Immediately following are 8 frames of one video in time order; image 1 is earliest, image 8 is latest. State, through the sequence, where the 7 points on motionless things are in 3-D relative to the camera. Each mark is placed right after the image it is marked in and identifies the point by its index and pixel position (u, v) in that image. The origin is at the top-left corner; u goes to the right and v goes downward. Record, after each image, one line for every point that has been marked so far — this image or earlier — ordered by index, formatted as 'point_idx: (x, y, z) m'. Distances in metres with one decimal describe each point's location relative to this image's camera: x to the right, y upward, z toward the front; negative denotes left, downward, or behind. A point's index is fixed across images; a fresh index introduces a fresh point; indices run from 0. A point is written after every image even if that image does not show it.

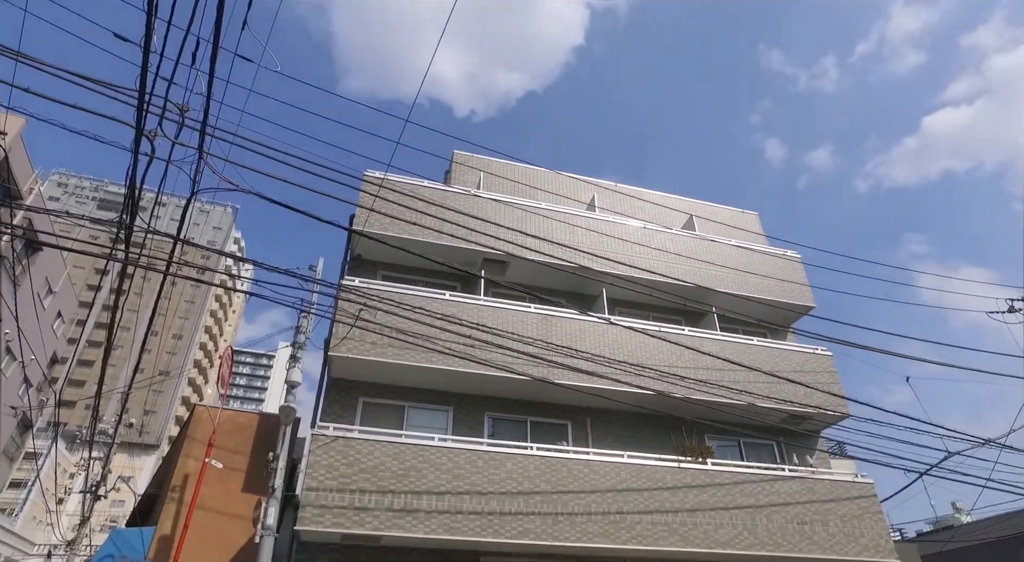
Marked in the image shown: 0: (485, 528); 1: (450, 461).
0: (-0.5, -4.1, +10.7) m
1: (-1.1, -3.1, +11.1) m
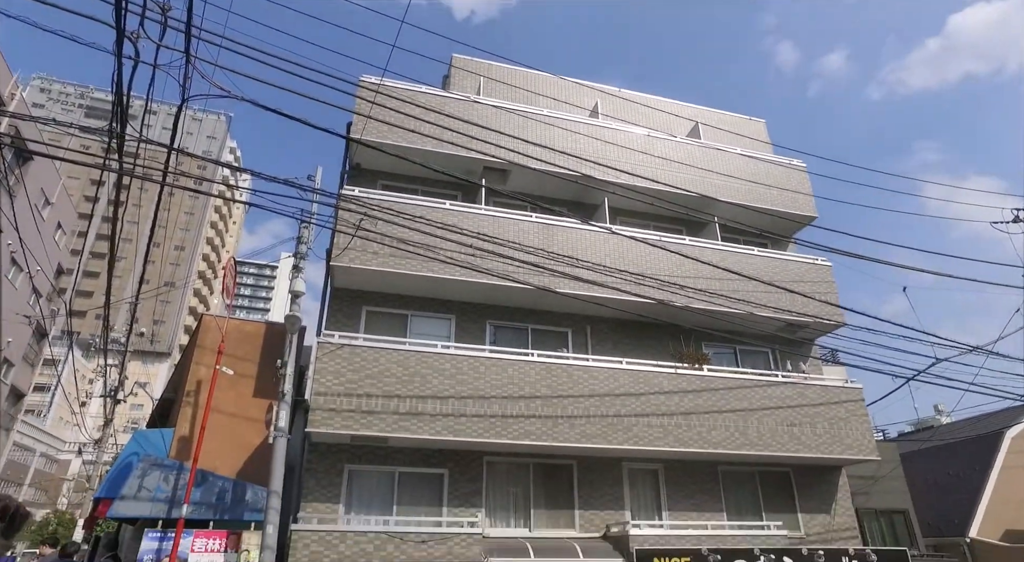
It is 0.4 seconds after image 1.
0: (-0.4, -2.6, +11.1) m
1: (-1.1, -1.5, +11.4) m
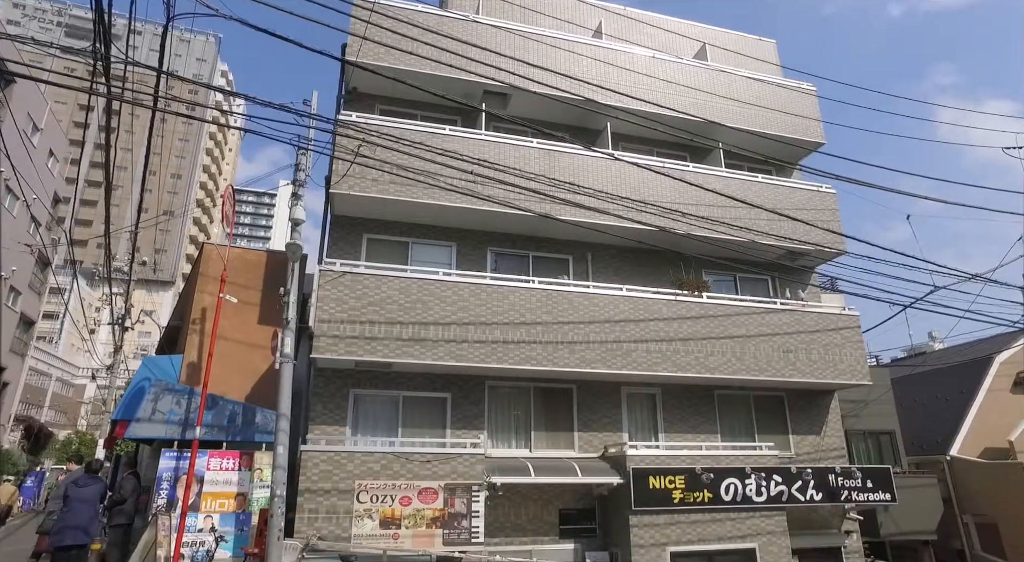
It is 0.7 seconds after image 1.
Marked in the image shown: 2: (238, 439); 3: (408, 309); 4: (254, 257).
0: (-0.4, -1.3, +11.4) m
1: (-1.0, -0.2, +11.5) m
2: (-4.6, -2.7, +10.7) m
3: (-1.8, -0.5, +11.2) m
4: (-4.9, +0.5, +12.2) m
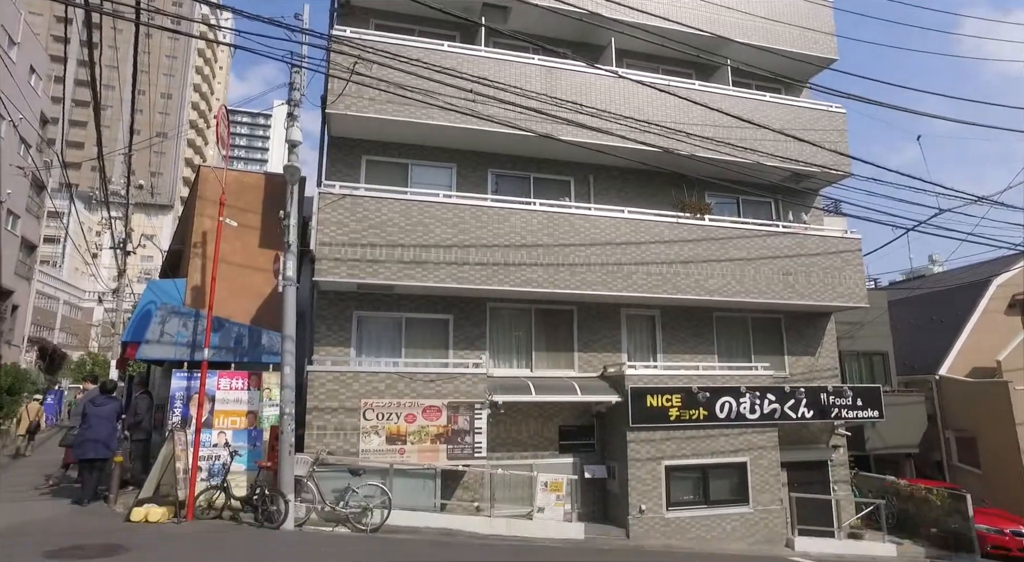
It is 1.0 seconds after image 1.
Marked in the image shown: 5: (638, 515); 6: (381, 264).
0: (-0.4, +0.1, +11.4) m
1: (-1.0, +1.2, +11.4) m
2: (-4.6, -1.4, +11.0) m
3: (-1.8, +0.9, +11.2) m
4: (-4.9, +1.9, +12.0) m
5: (+2.2, -4.2, +11.3) m
6: (-2.2, +0.3, +10.9) m
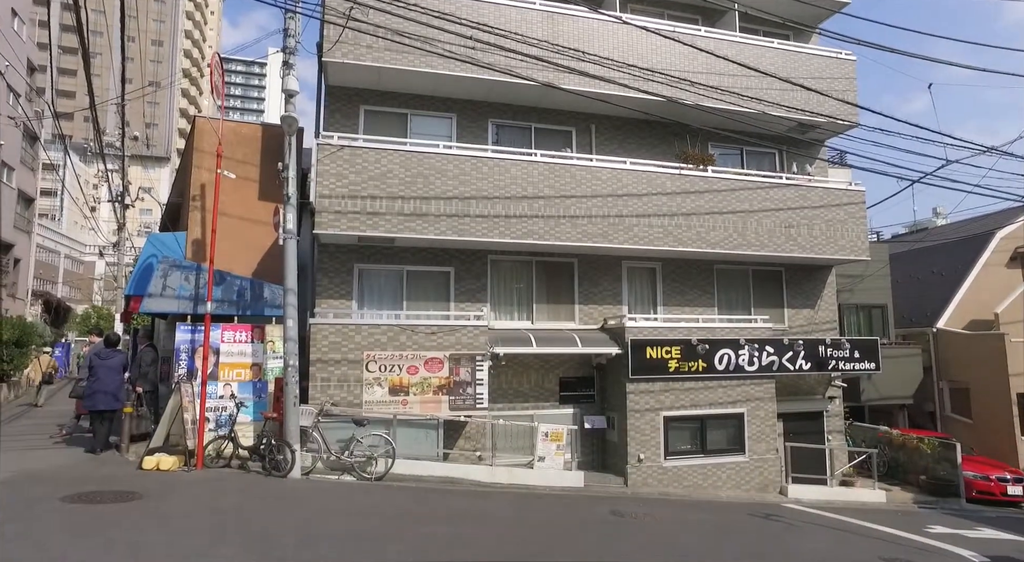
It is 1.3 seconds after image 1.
0: (-0.4, +0.9, +11.4) m
1: (-1.0, +2.0, +11.3) m
2: (-4.6, -0.5, +11.0) m
3: (-1.8, +1.7, +11.0) m
4: (-4.9, +2.8, +11.8) m
5: (+2.3, -3.3, +11.5) m
6: (-2.2, +1.1, +10.8) m
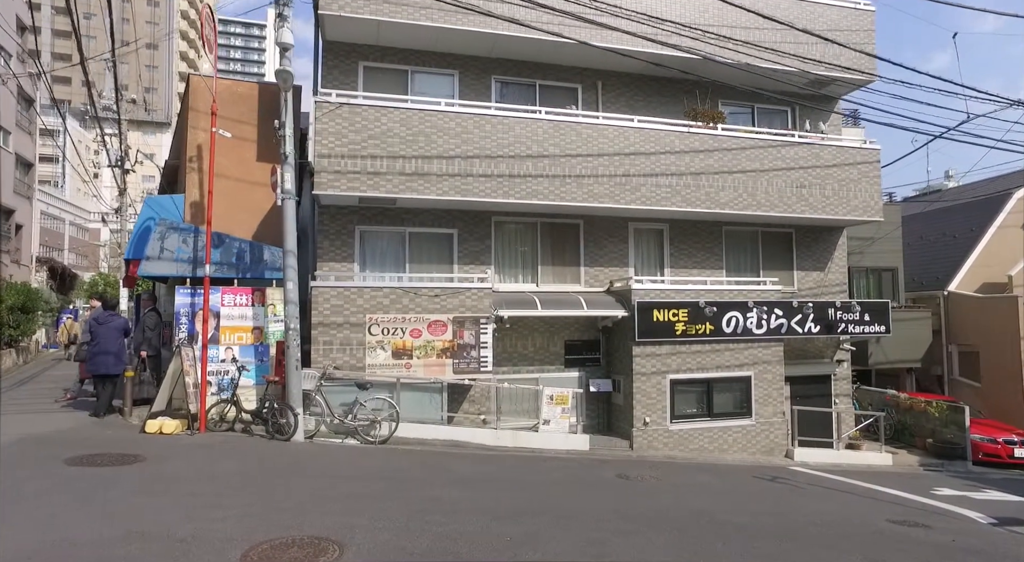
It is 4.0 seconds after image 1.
0: (-0.3, +1.6, +11.1) m
1: (-0.9, +2.7, +11.0) m
2: (-4.5, +0.1, +10.8) m
3: (-1.7, +2.3, +10.7) m
4: (-4.8, +3.5, +11.5) m
5: (+2.3, -2.6, +11.5) m
6: (-2.2, +1.7, +10.6) m
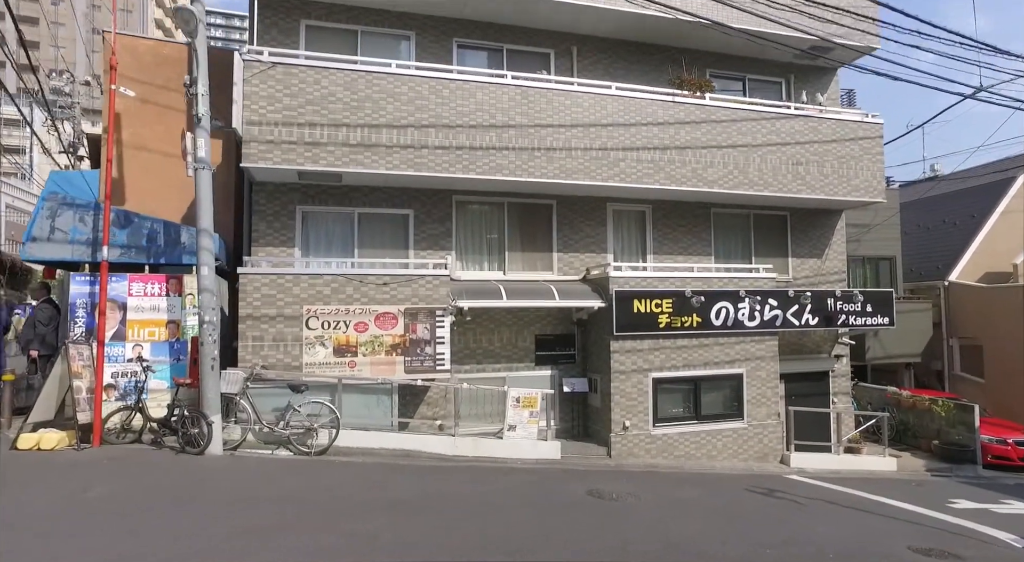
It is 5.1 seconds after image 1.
0: (-0.9, +1.8, +9.8) m
1: (-1.5, +2.9, +9.6) m
2: (-5.1, +0.3, +9.5) m
3: (-2.3, +2.5, +9.4) m
4: (-5.4, +3.7, +10.1) m
5: (+1.8, -2.4, +10.2) m
6: (-2.7, +1.9, +9.2) m
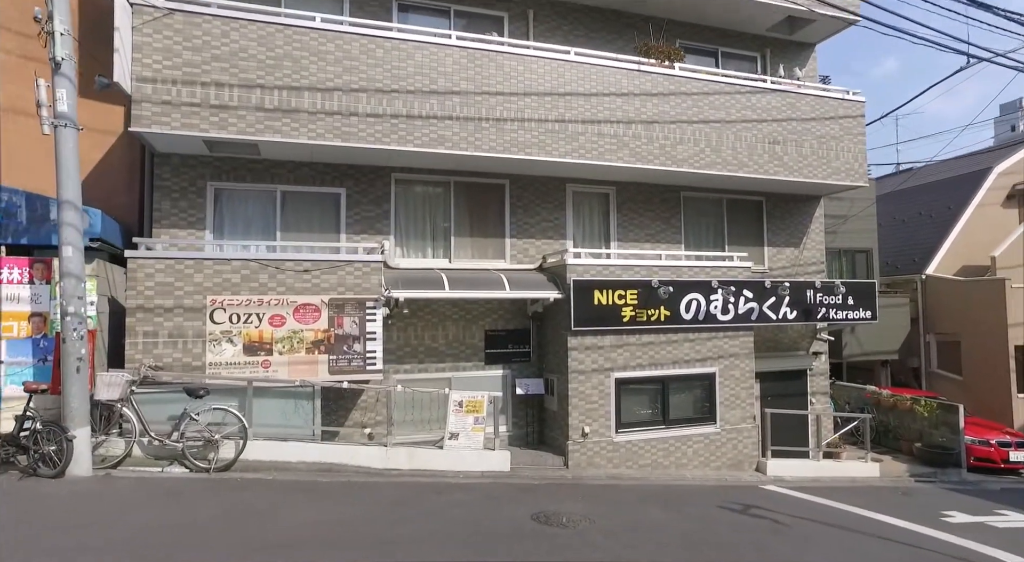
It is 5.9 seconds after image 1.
0: (-1.6, +2.0, +8.5) m
1: (-2.3, +3.0, +8.3) m
2: (-5.8, +0.5, +8.0) m
3: (-3.0, +2.7, +8.1) m
4: (-6.2, +3.8, +8.6) m
5: (+1.0, -2.2, +9.1) m
6: (-3.5, +2.1, +7.9) m
